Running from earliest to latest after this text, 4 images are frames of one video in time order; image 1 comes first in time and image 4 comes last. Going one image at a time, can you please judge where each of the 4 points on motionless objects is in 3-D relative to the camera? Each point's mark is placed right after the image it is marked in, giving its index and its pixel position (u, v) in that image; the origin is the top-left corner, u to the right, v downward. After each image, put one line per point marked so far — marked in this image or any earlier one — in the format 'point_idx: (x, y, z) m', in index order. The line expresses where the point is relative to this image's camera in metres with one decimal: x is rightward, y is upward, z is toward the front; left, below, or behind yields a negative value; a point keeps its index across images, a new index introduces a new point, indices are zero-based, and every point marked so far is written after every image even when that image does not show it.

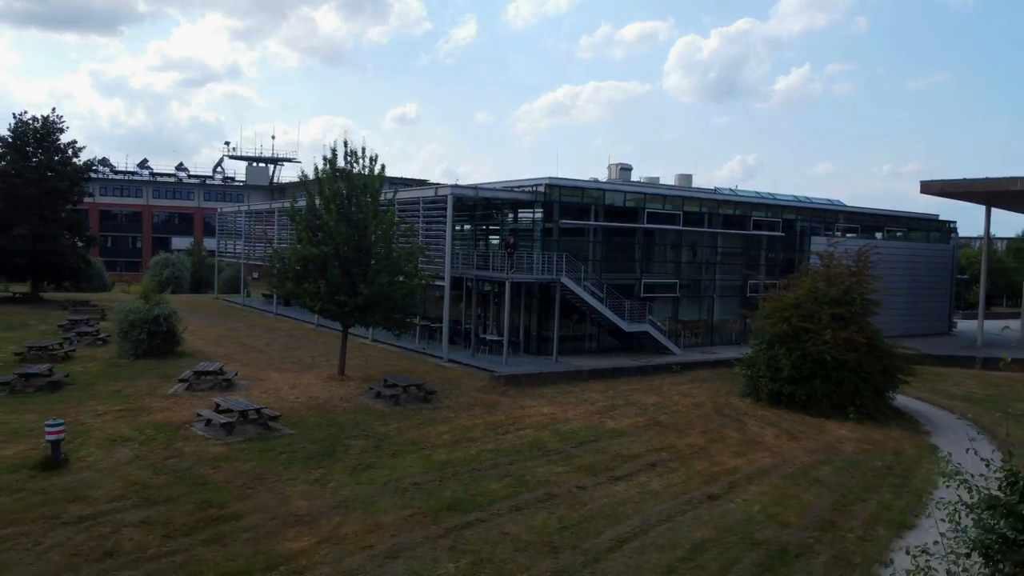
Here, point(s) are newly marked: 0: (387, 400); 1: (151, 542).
0: (-3.0, -2.7, +18.8) m
1: (-4.8, -3.4, +10.3) m
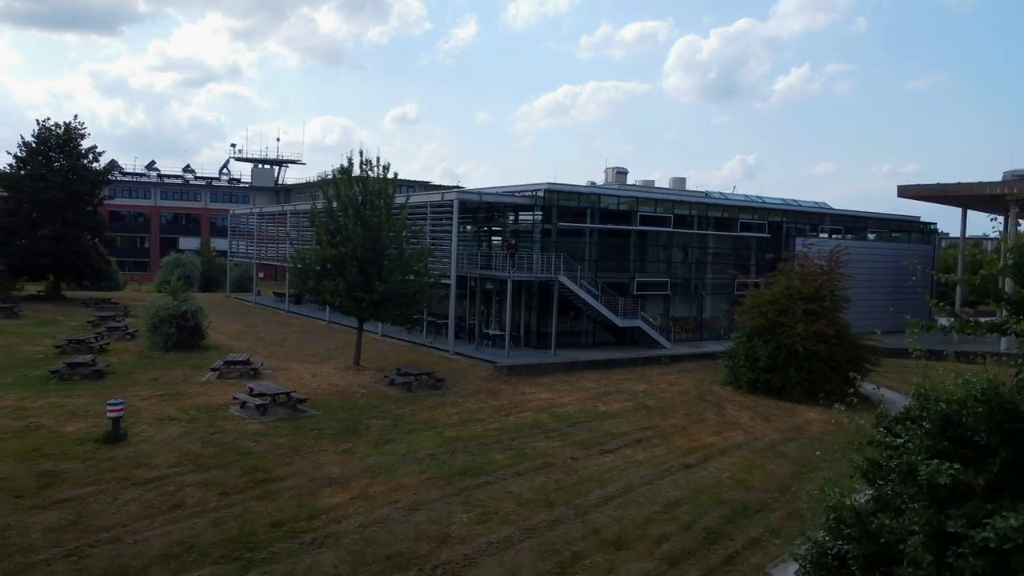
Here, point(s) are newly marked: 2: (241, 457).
0: (-2.9, -2.6, +20.7) m
1: (-4.7, -3.3, +12.2) m
2: (-4.9, -3.1, +14.0) m
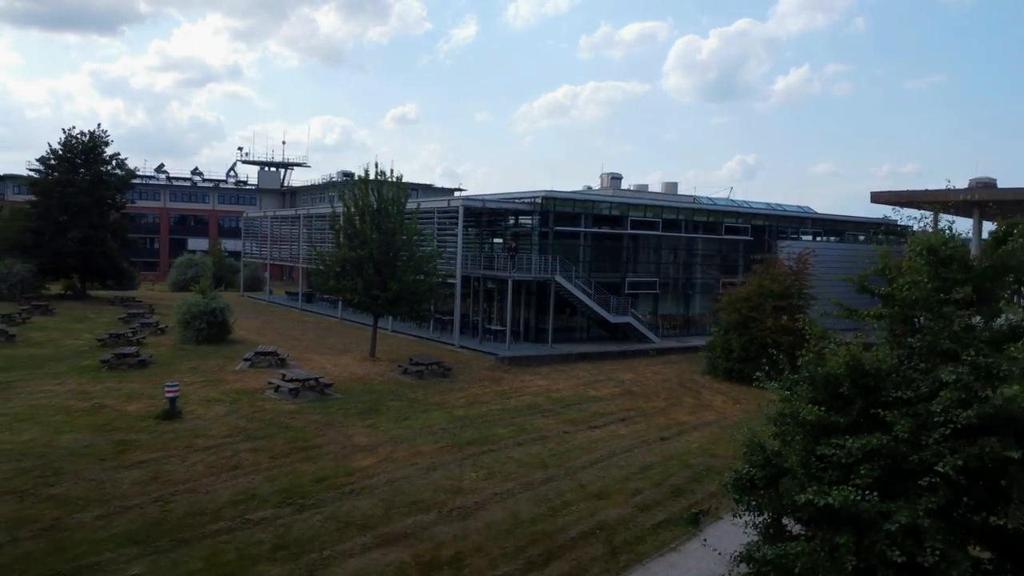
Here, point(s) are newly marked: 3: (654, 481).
0: (-2.9, -2.6, +23.1) m
1: (-4.7, -3.3, +14.7) m
2: (-4.9, -3.0, +16.5) m
3: (+2.6, -3.6, +14.4) m
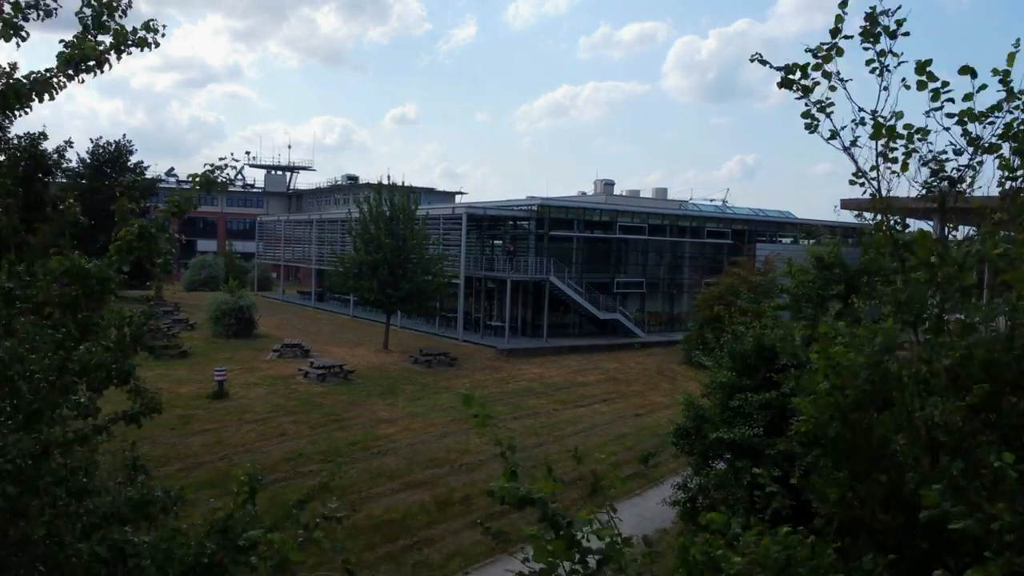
0: (-3.0, -2.6, +26.2) m
1: (-4.8, -3.2, +17.8) m
2: (-4.9, -3.0, +19.6) m
3: (+2.6, -3.5, +17.4) m
